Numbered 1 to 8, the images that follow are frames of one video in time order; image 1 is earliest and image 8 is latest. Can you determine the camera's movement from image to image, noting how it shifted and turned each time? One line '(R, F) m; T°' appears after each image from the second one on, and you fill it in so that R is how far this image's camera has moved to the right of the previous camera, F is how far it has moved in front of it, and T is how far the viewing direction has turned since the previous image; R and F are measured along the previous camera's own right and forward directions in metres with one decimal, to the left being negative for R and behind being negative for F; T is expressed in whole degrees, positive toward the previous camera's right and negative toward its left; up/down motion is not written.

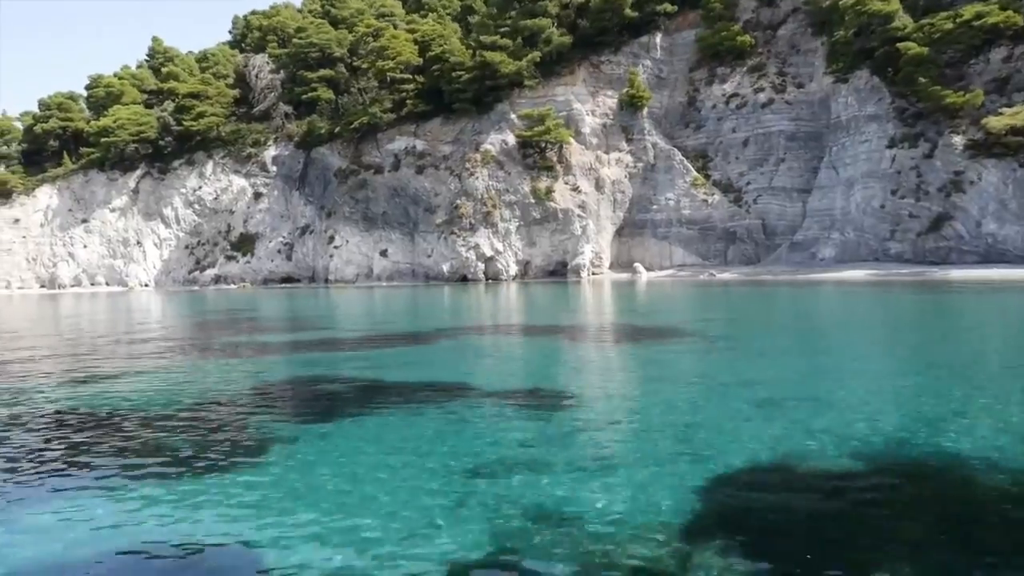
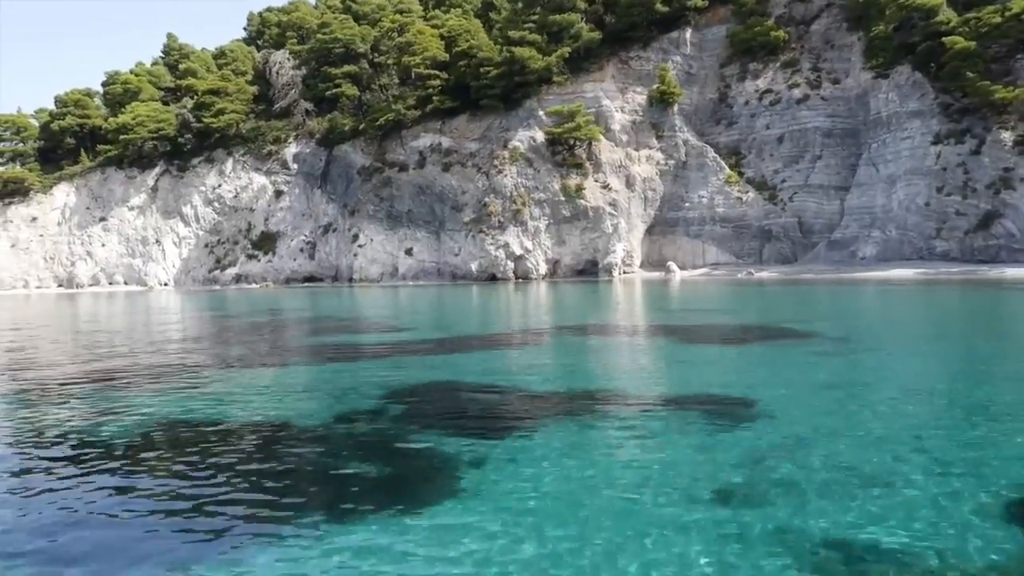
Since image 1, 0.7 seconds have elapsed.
(-1.4, +0.7) m; 0°
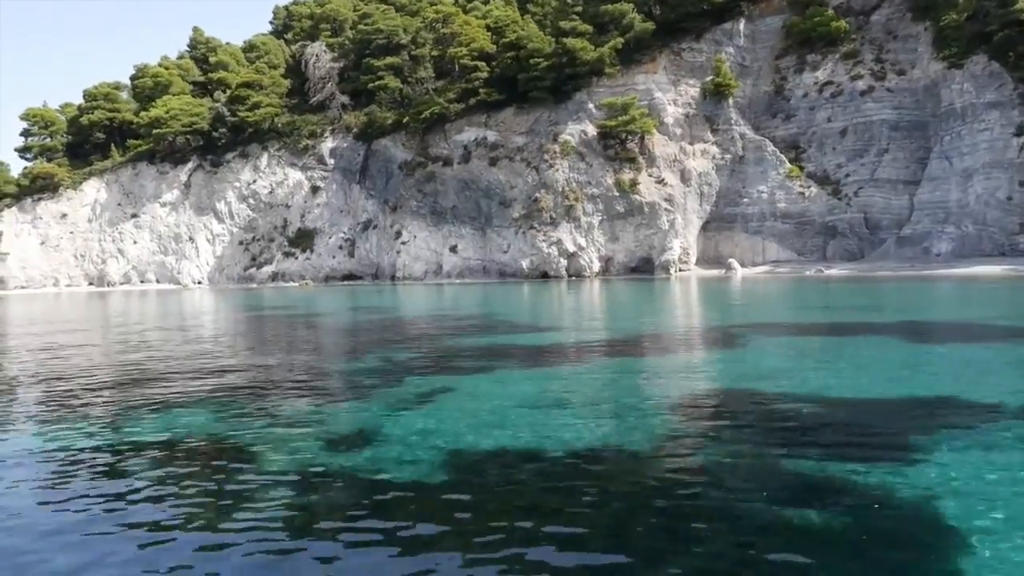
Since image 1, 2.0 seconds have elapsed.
(-2.4, +1.3) m; 0°
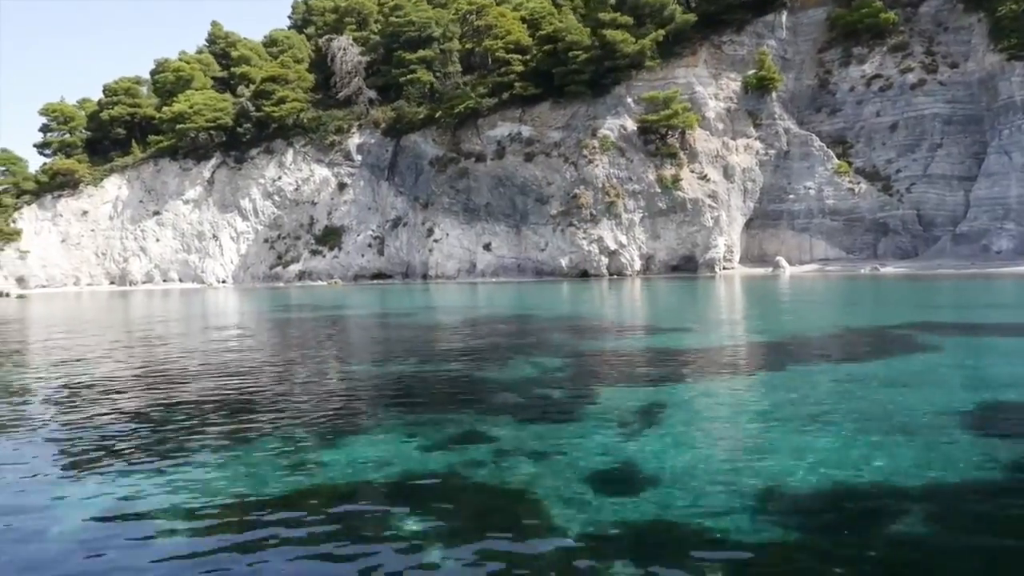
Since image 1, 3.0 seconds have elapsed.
(-1.7, +1.1) m; 0°
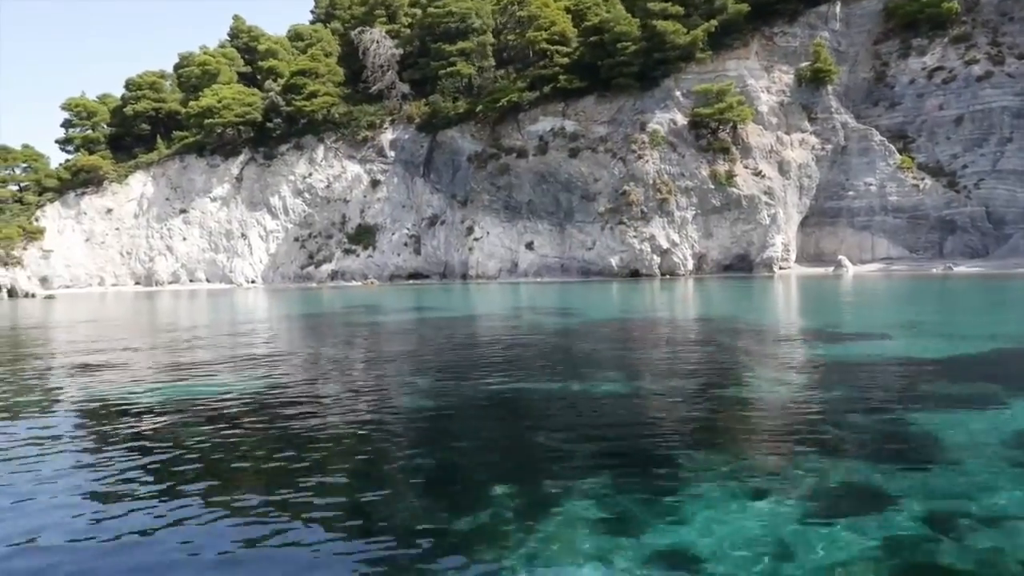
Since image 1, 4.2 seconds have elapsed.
(-2.0, +1.5) m; 0°
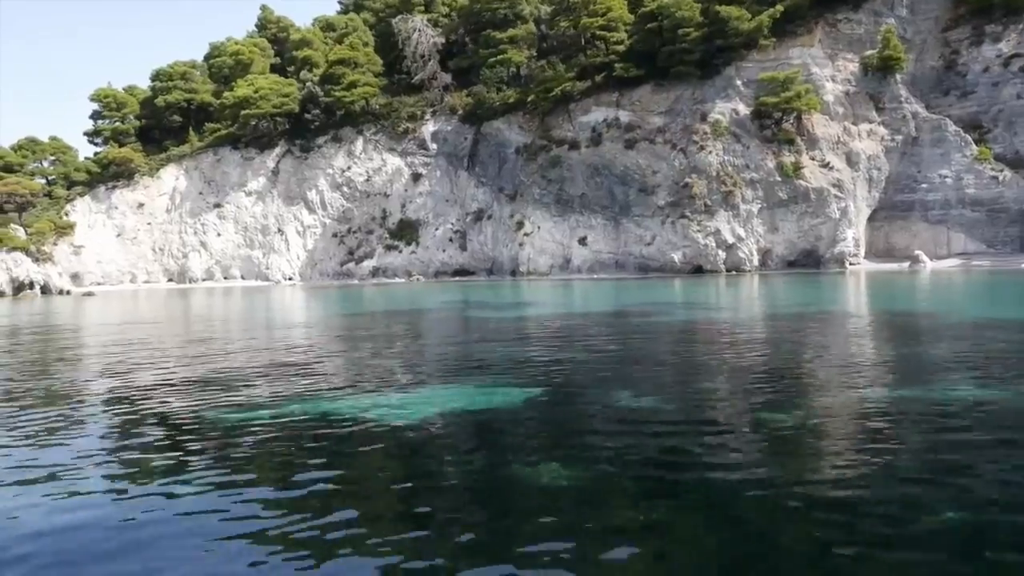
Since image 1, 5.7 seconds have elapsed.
(-2.4, +1.6) m; 0°
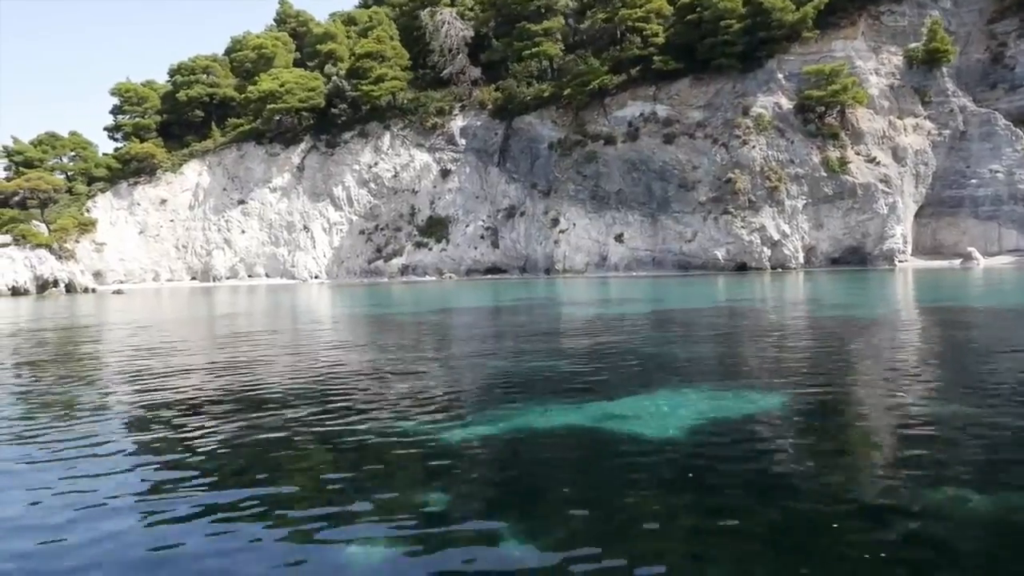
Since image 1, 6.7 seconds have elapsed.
(-1.7, +0.9) m; 0°
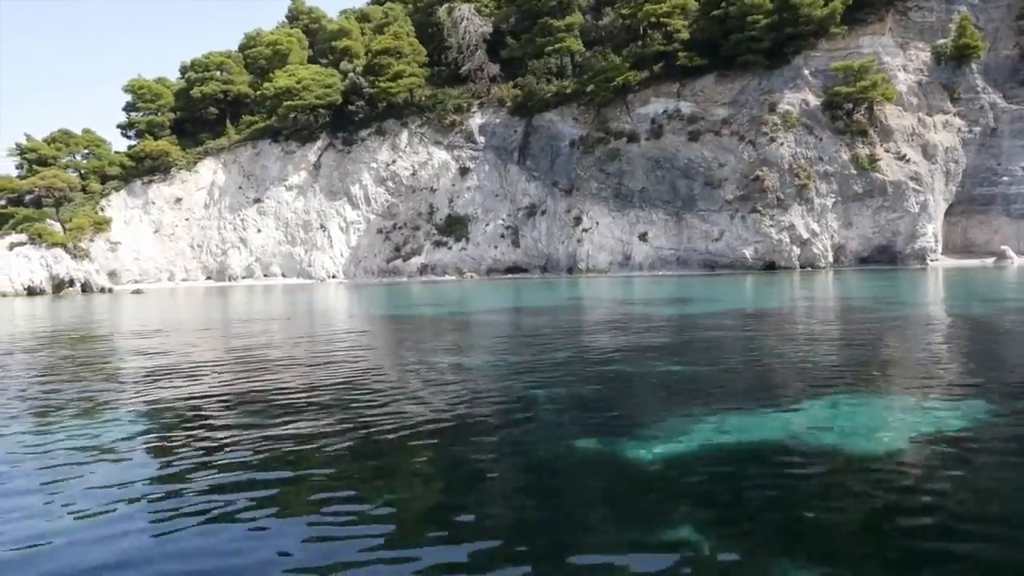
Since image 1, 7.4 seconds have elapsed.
(-1.1, +0.5) m; 0°
